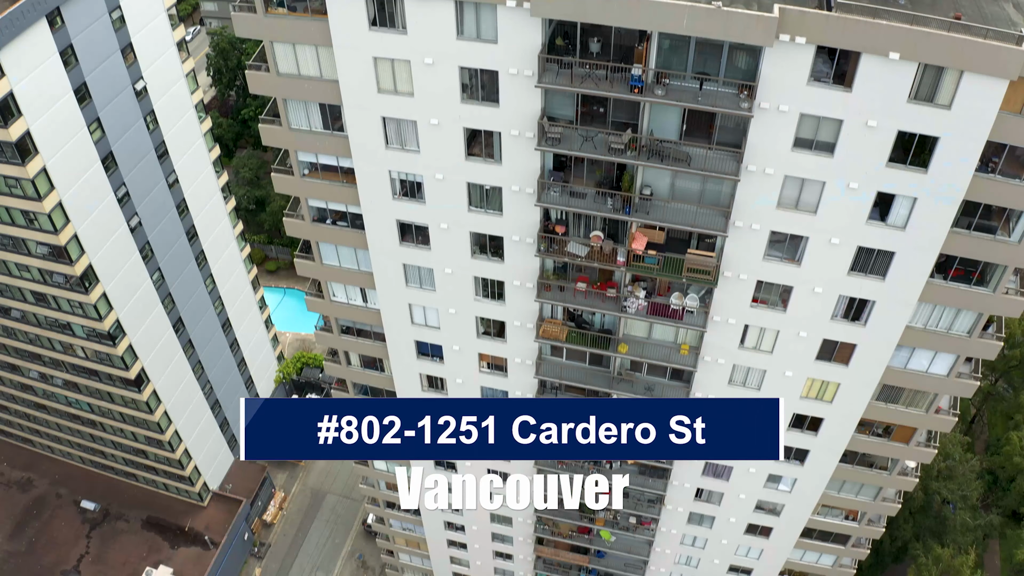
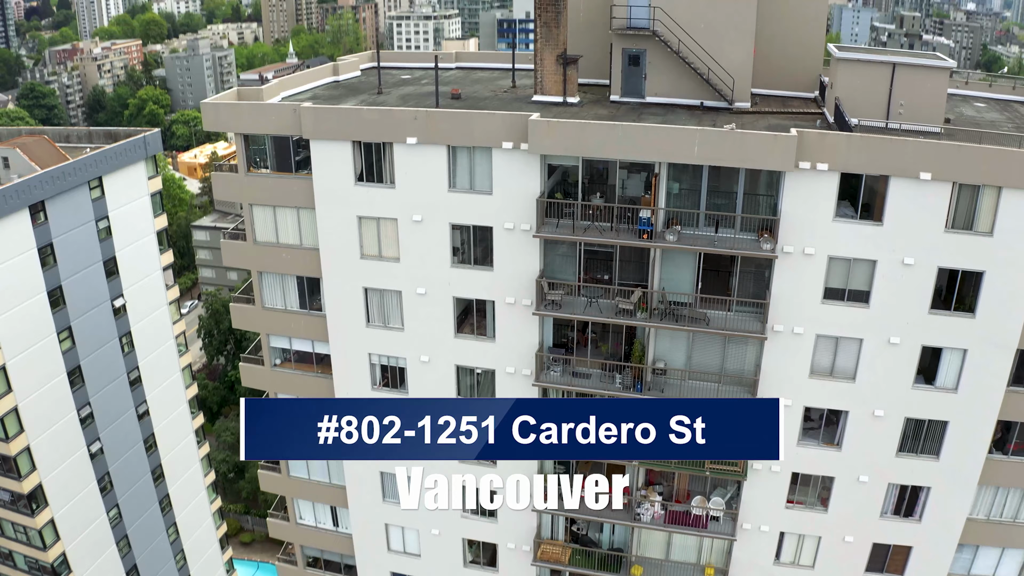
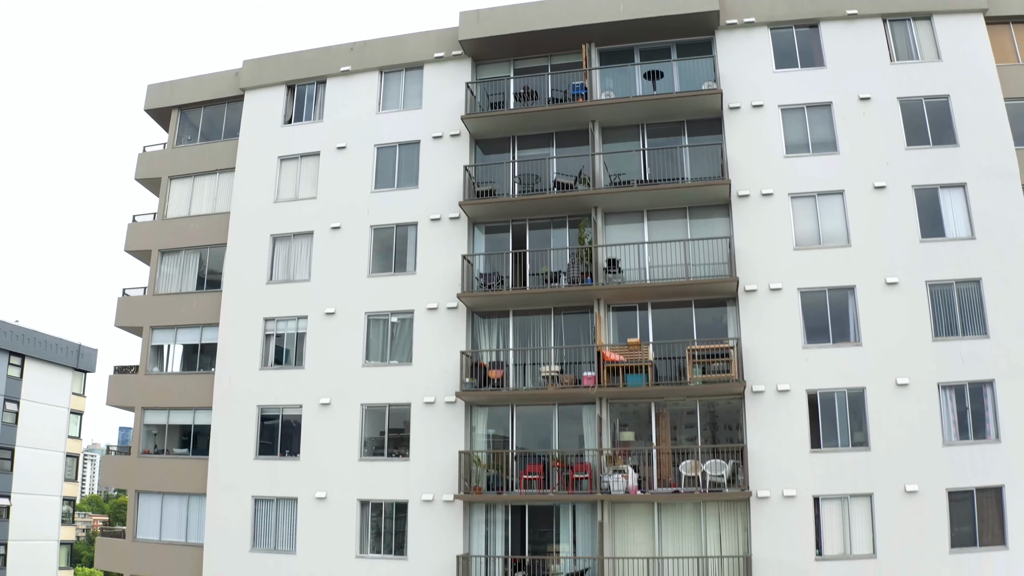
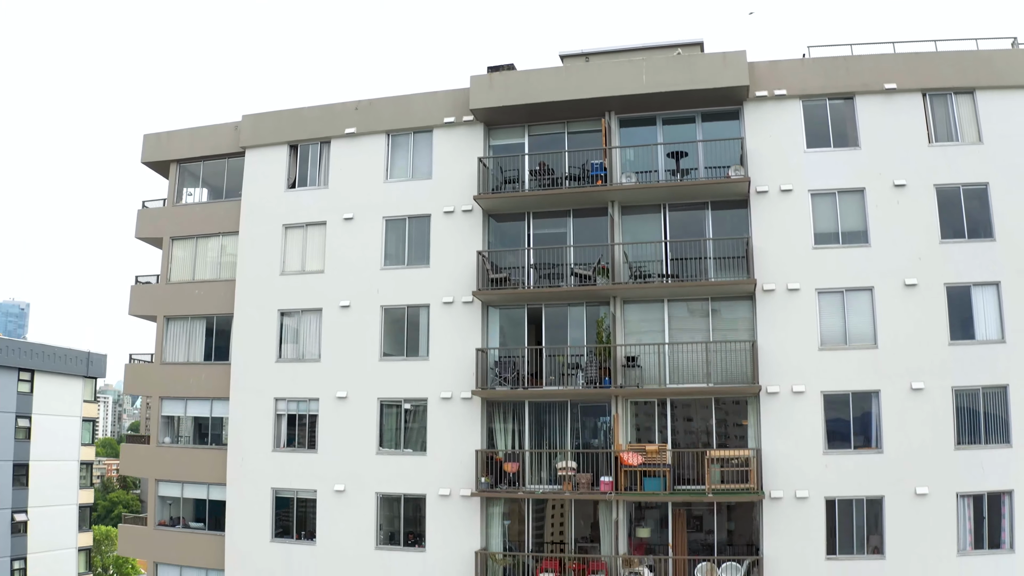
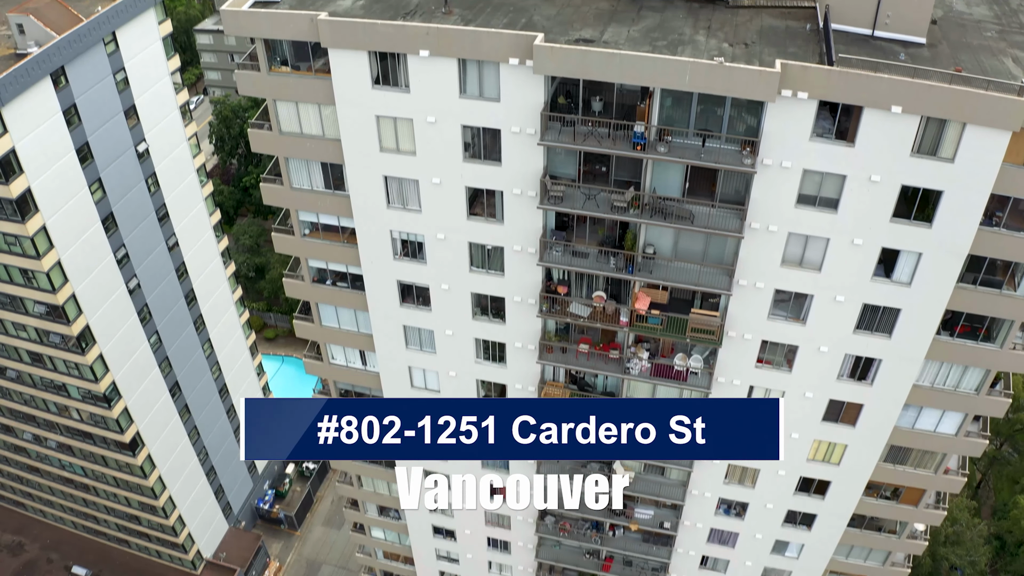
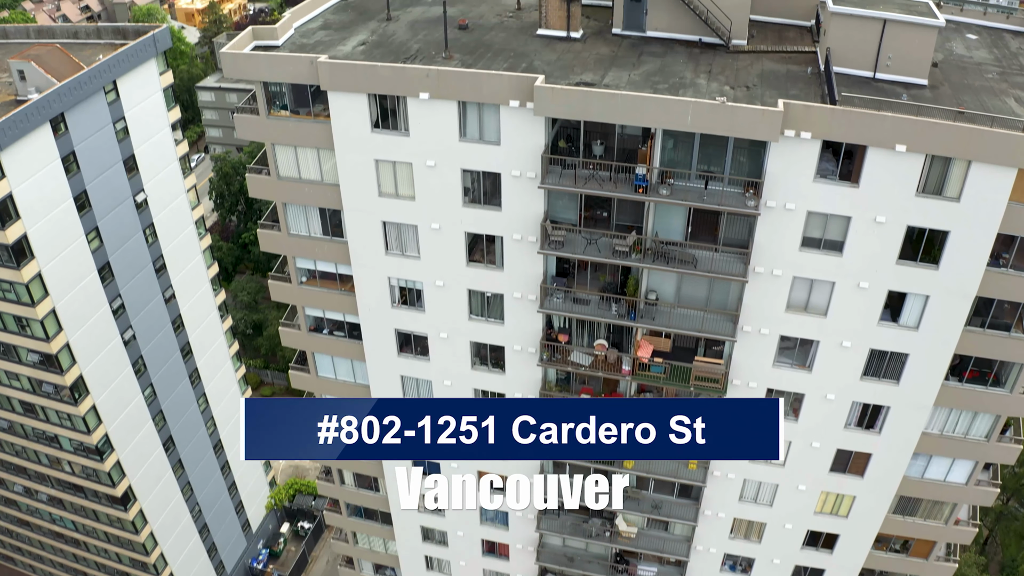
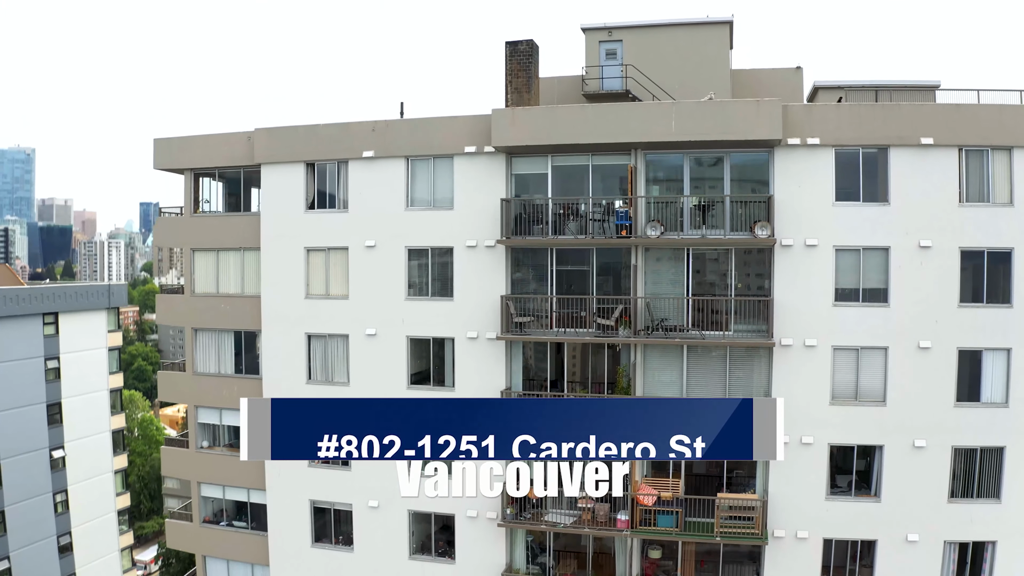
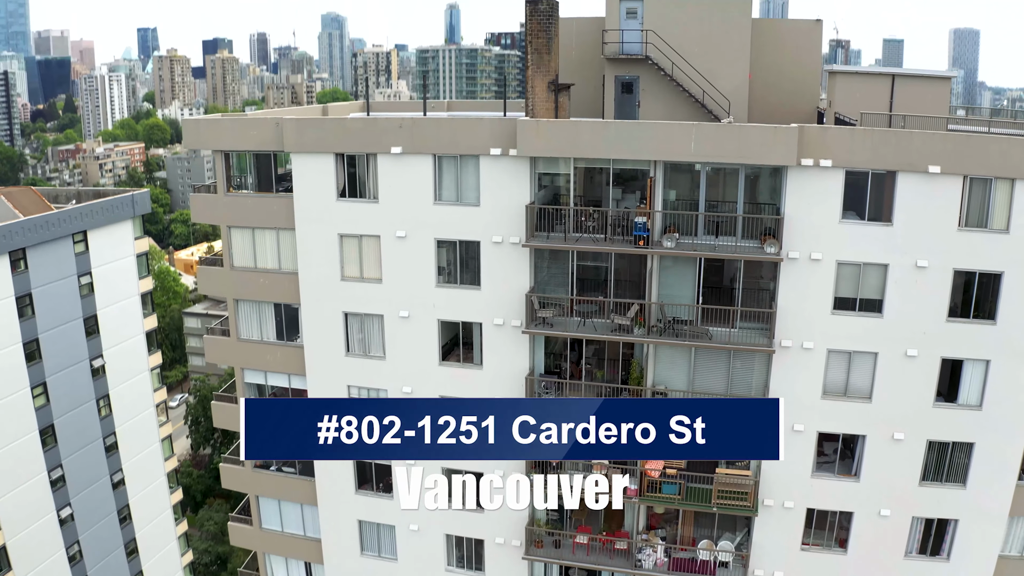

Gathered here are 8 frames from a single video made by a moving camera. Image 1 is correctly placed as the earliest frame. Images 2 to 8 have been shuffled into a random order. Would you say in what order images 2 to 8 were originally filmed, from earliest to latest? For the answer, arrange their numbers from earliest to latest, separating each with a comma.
5, 6, 2, 8, 7, 4, 3
